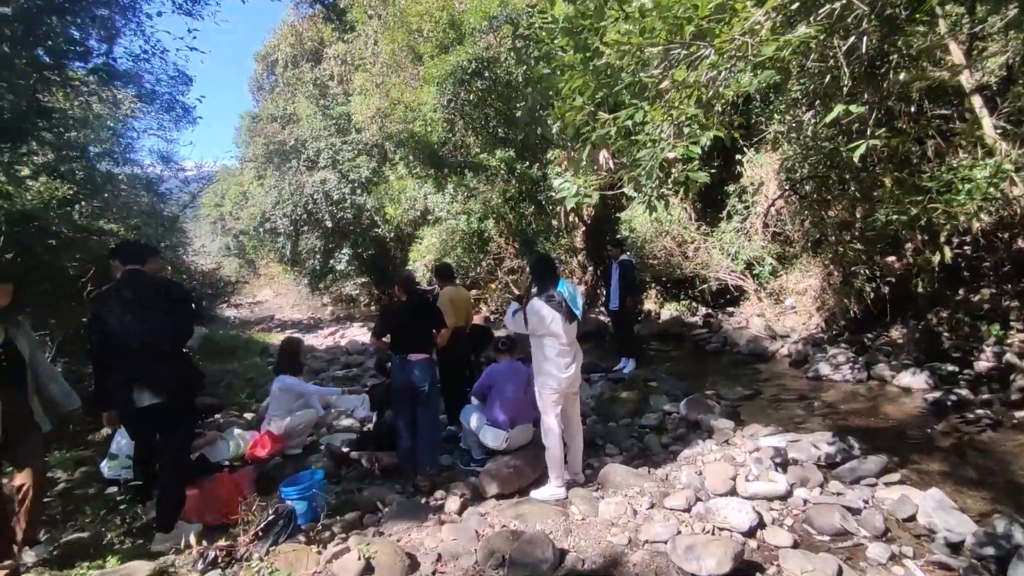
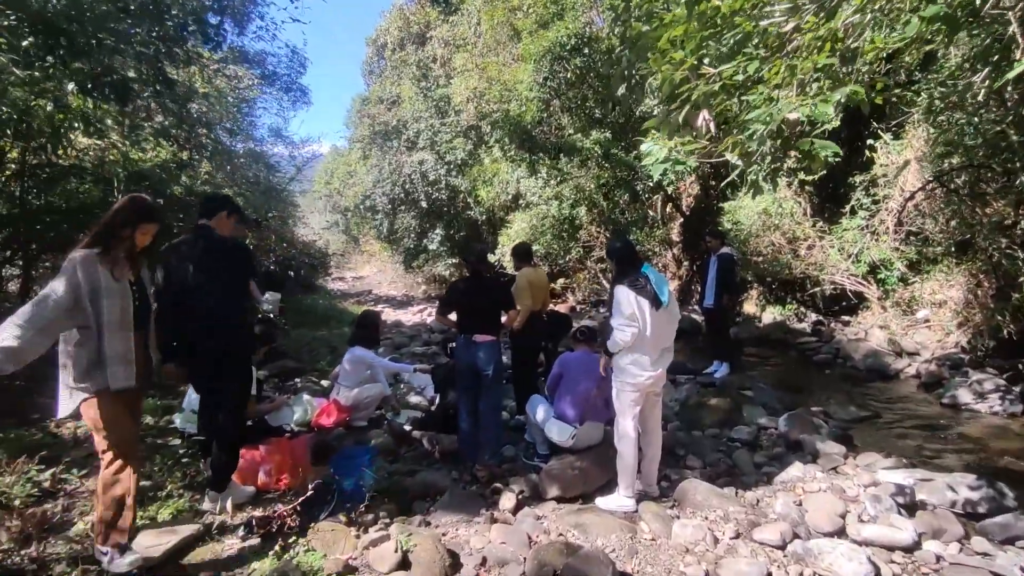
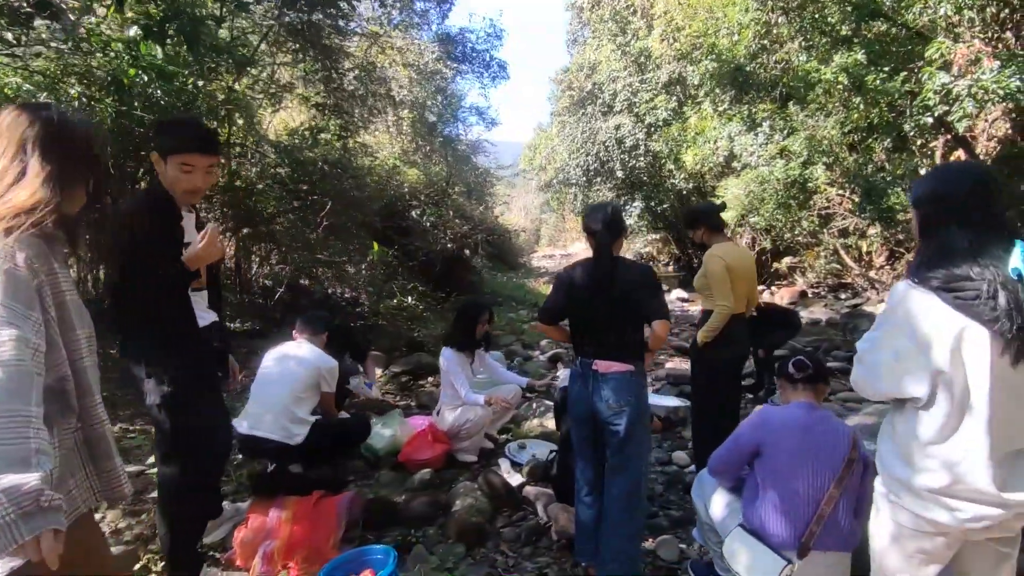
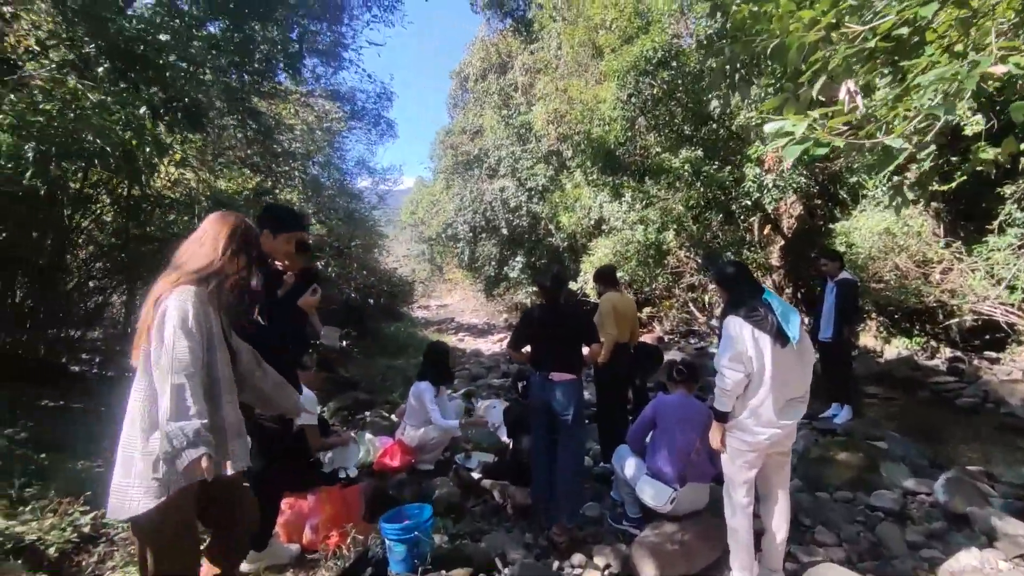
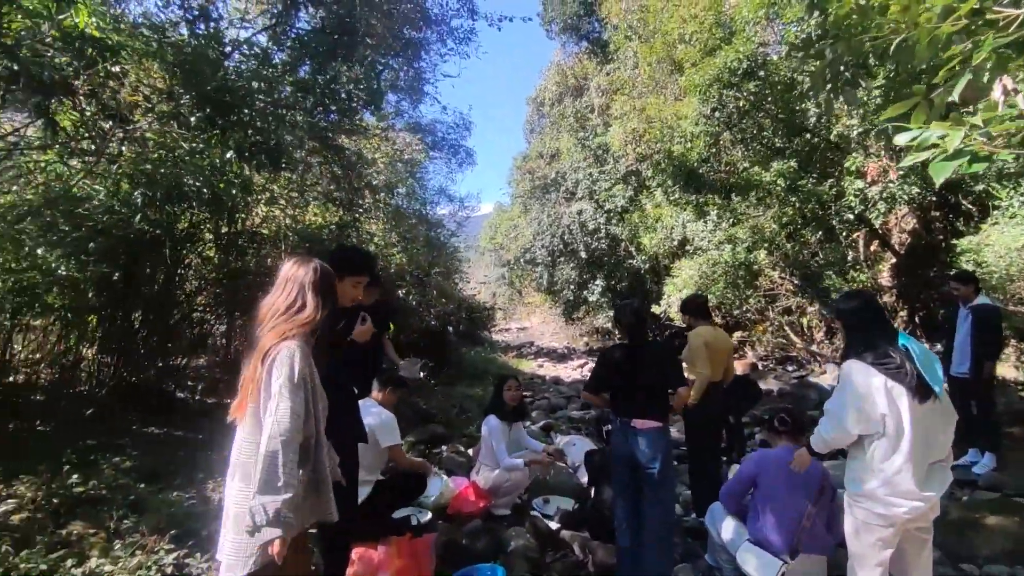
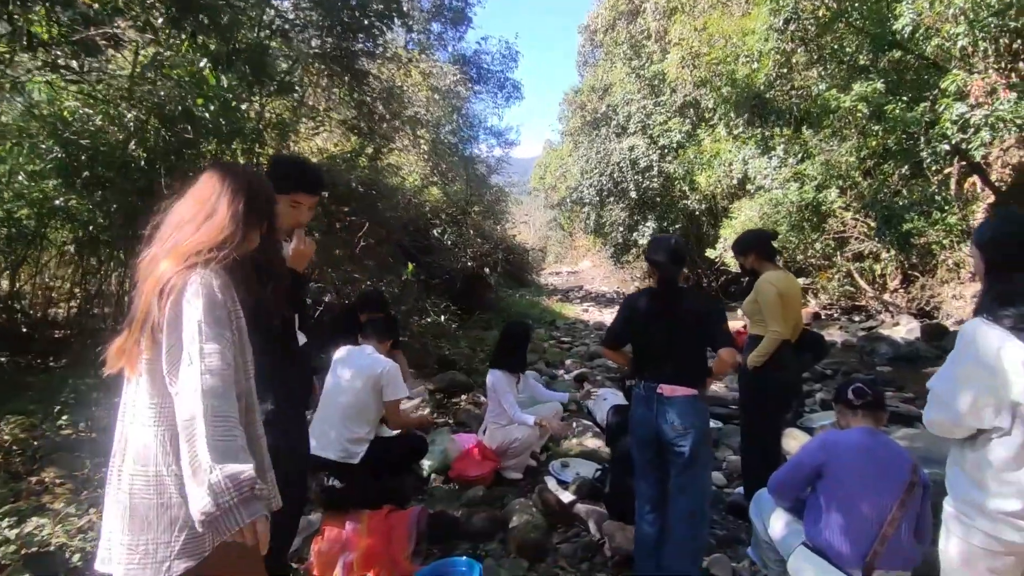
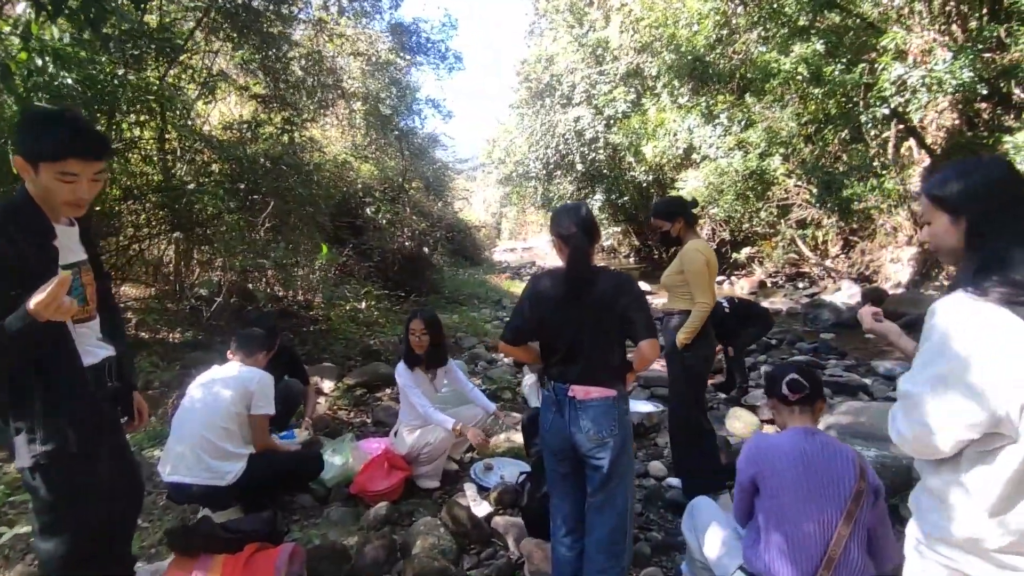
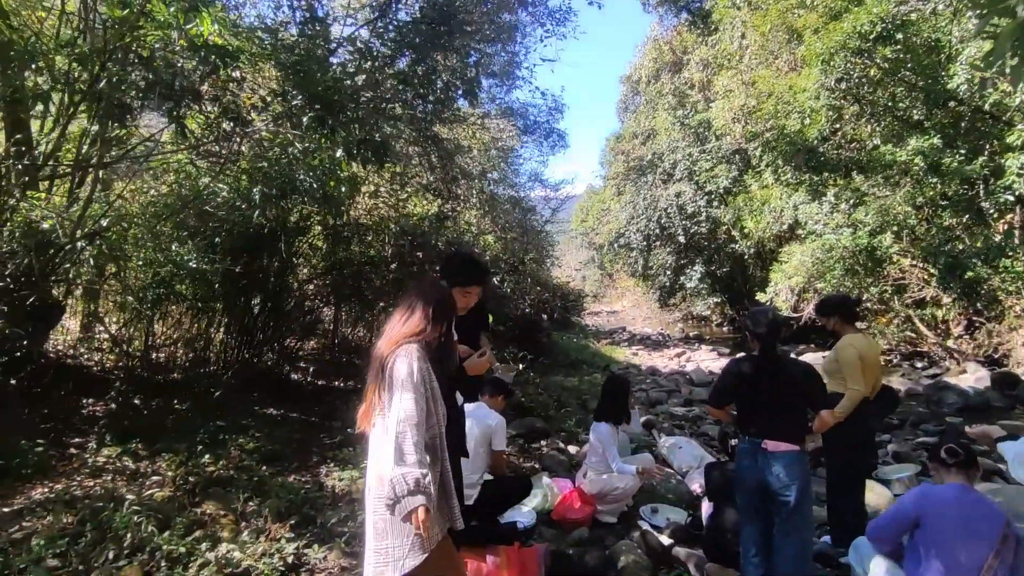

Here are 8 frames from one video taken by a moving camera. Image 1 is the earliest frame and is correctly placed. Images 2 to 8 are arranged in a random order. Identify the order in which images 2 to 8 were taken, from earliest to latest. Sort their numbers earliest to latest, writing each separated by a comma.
2, 4, 5, 8, 6, 3, 7
